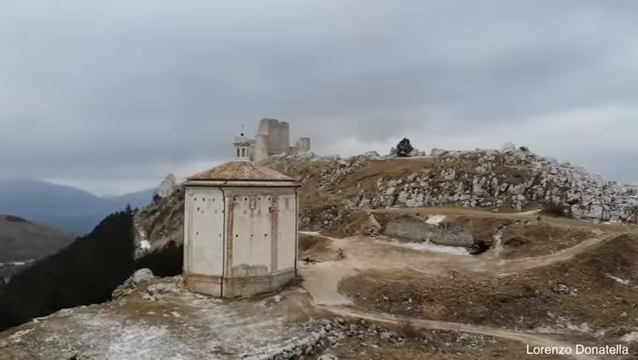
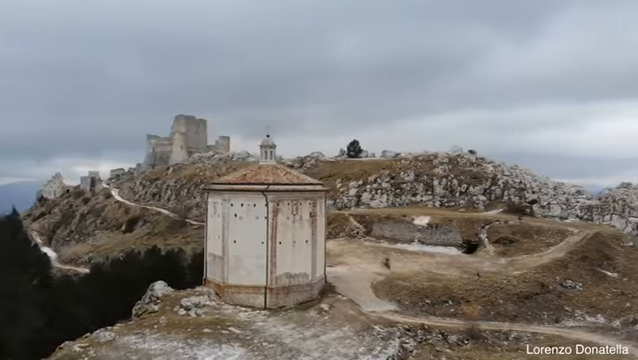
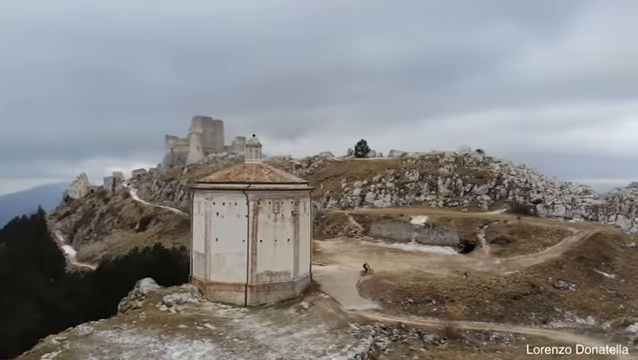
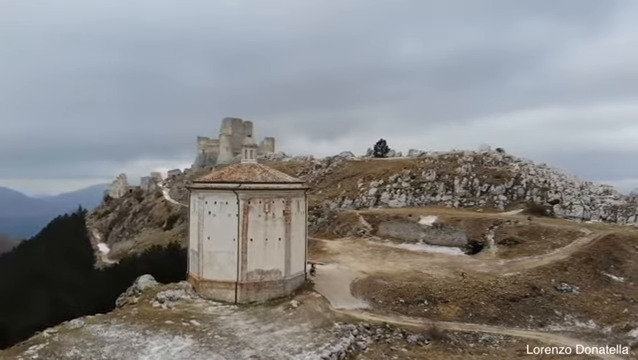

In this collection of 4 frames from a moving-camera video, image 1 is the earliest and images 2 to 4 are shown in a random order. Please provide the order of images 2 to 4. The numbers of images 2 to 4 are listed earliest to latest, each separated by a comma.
4, 3, 2
